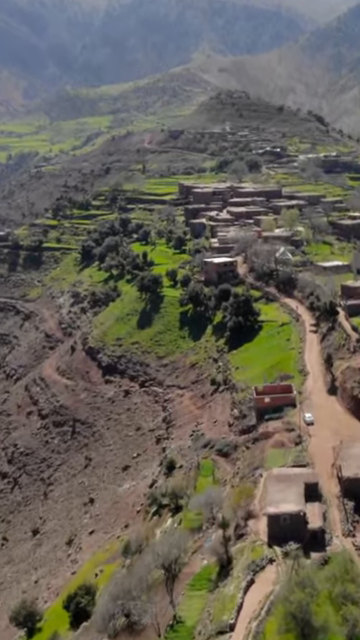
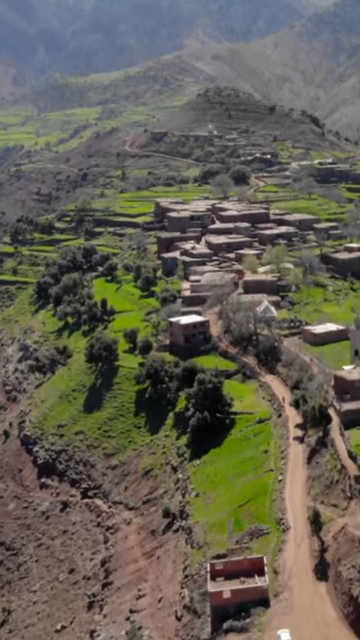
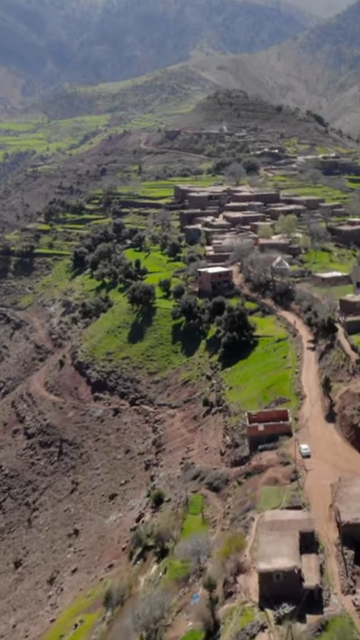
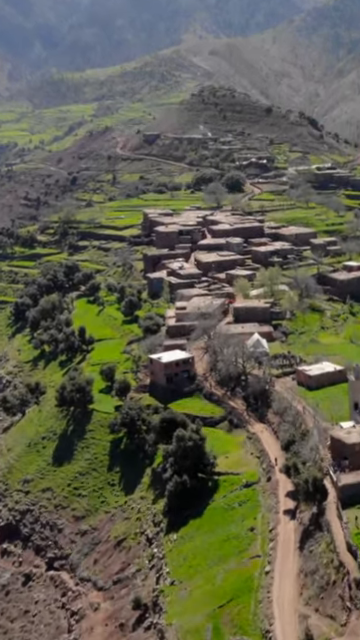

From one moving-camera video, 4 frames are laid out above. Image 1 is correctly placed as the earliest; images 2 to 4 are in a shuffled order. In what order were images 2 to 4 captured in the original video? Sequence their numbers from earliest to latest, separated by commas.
3, 2, 4
